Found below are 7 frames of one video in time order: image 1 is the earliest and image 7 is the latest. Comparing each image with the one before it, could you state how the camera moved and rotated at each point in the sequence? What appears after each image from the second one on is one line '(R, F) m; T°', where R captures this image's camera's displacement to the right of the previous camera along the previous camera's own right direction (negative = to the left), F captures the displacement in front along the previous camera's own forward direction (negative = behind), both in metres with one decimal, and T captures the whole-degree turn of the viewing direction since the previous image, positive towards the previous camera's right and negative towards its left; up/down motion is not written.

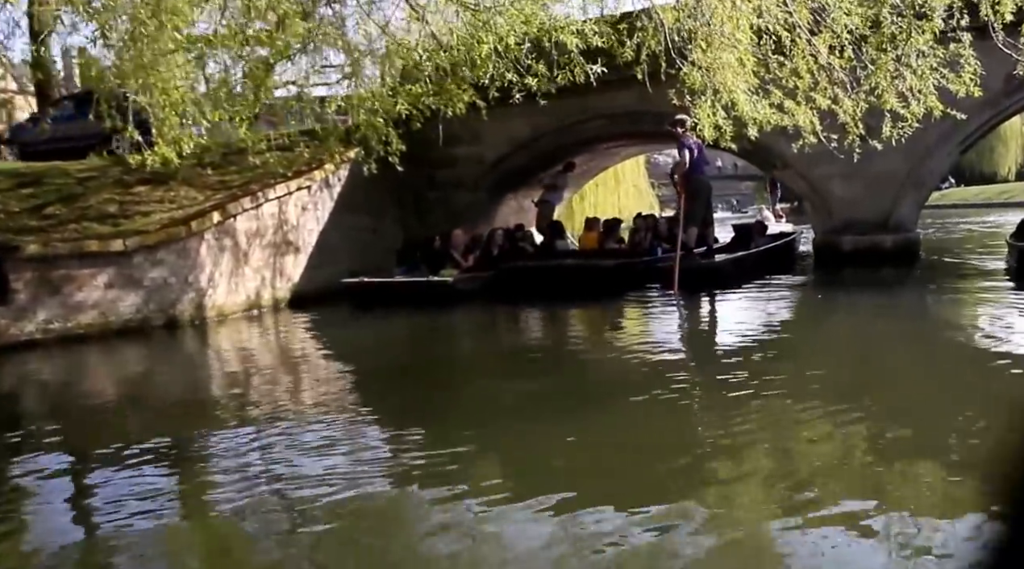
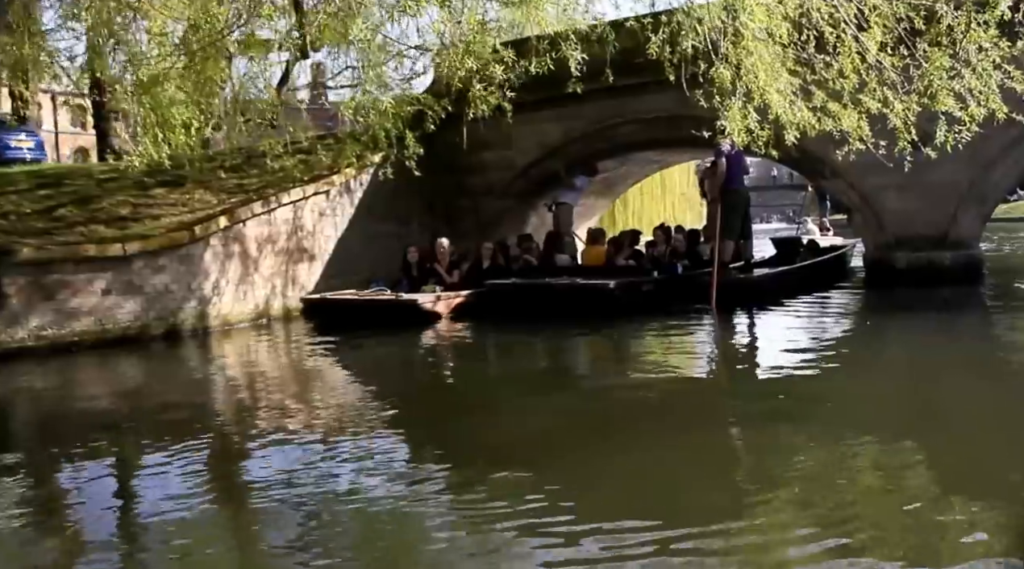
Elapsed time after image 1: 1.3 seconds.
(+0.3, +0.7) m; -3°
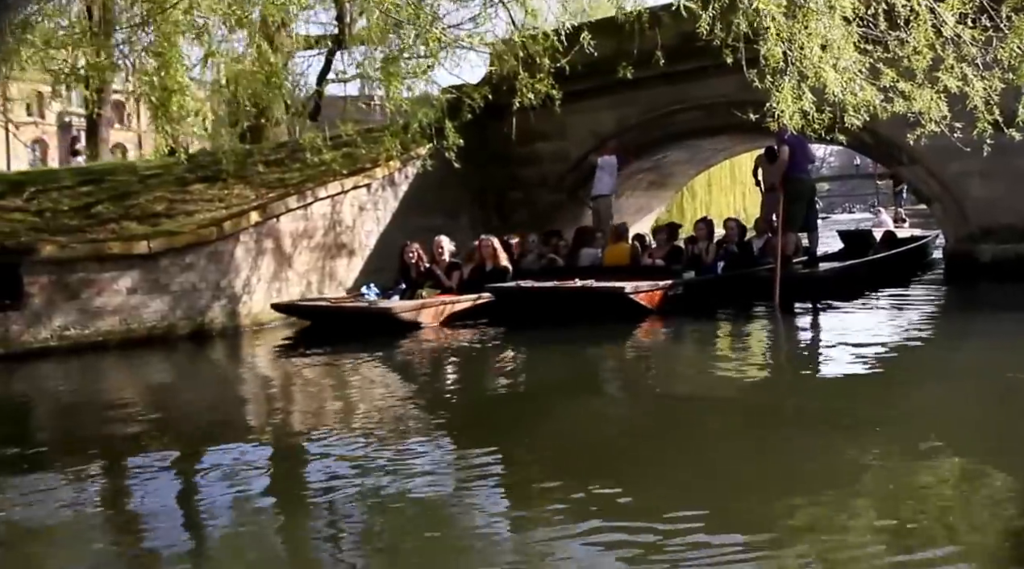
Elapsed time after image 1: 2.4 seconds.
(+0.4, +0.6) m; -4°
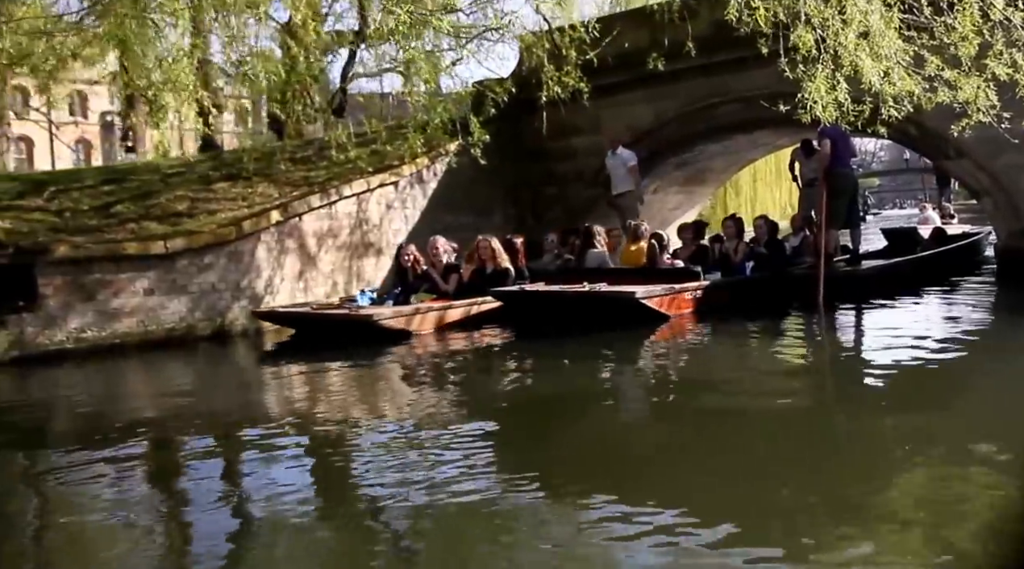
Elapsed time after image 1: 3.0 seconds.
(+0.2, +0.3) m; -2°
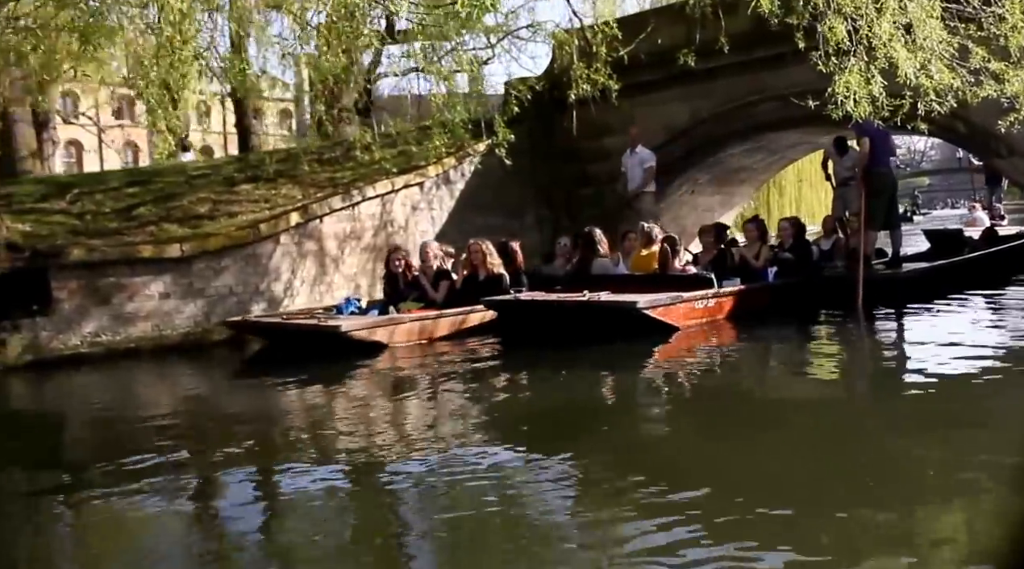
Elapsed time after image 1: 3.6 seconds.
(+0.2, +0.3) m; -3°
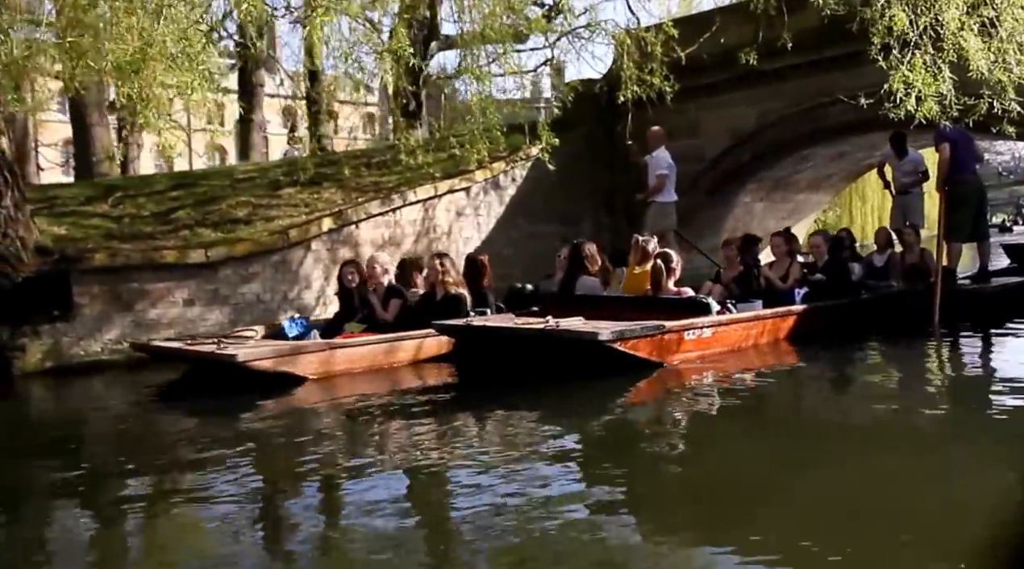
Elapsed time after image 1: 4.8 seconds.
(+0.5, +0.5) m; -5°
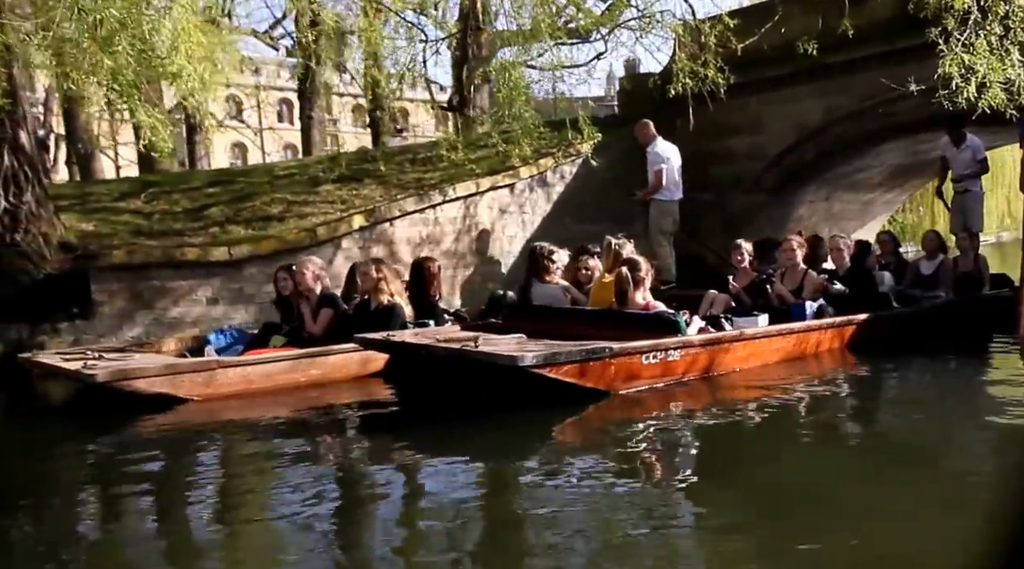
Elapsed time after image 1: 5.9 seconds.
(+0.3, +0.5) m; -4°
